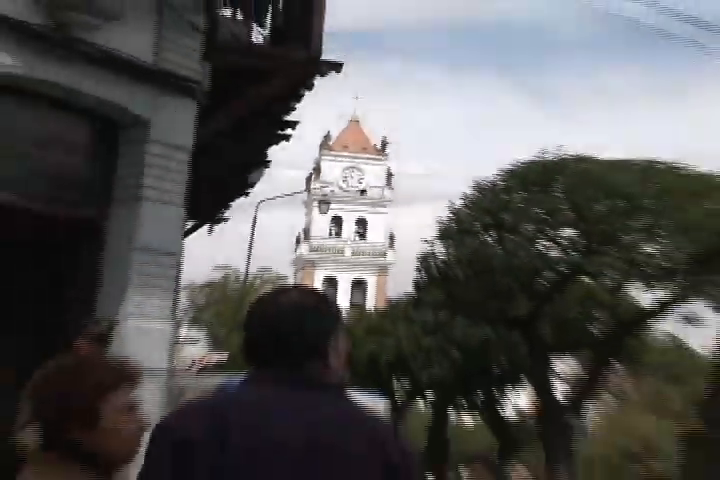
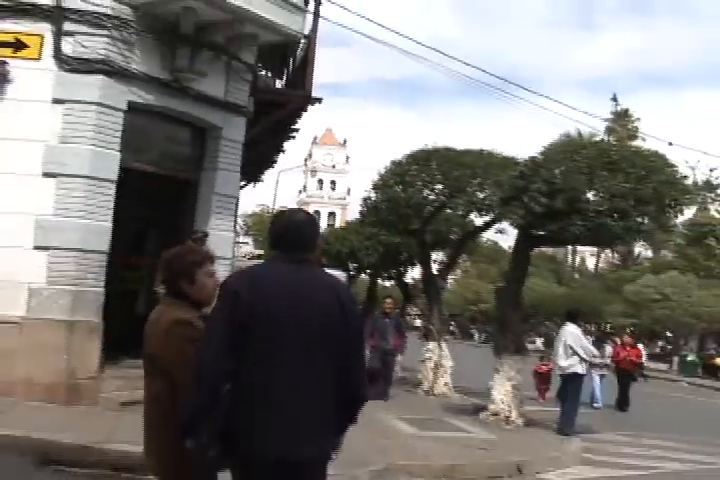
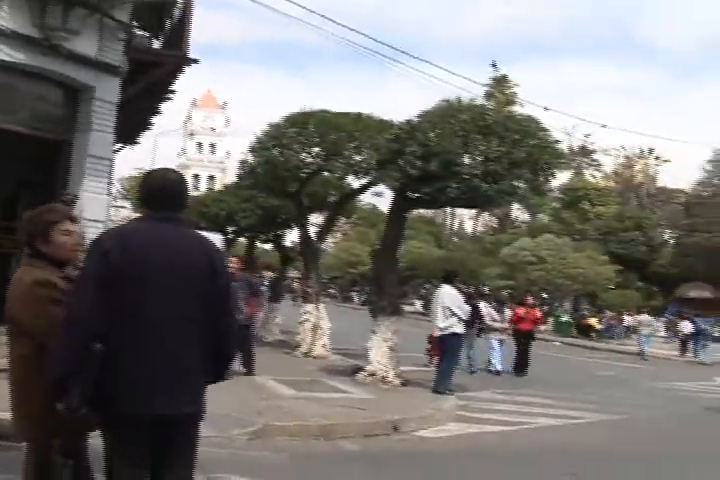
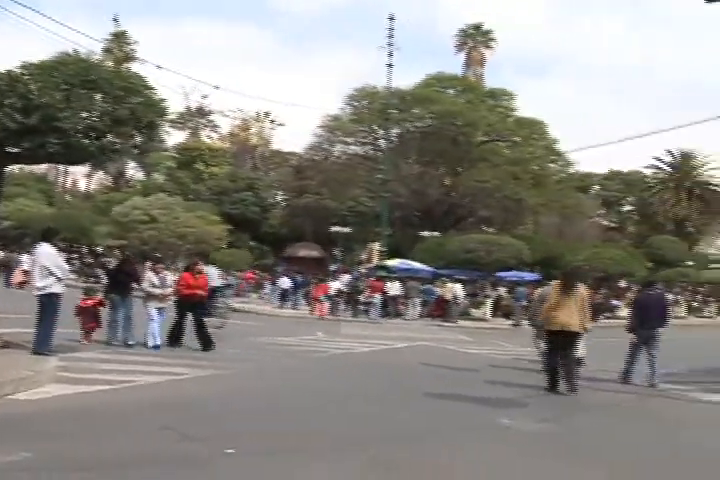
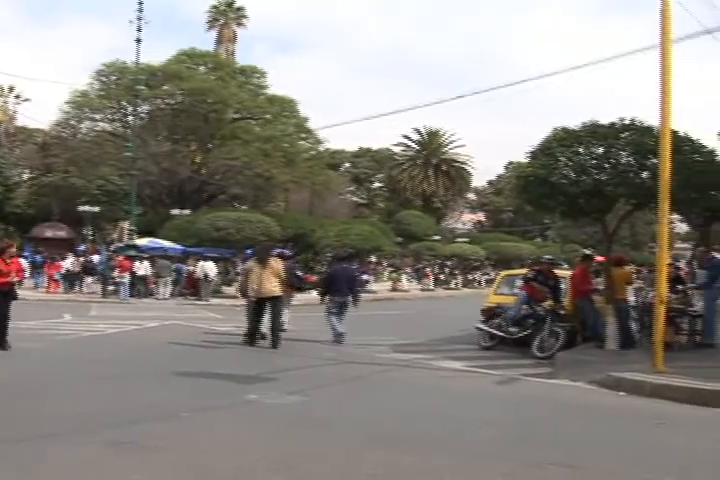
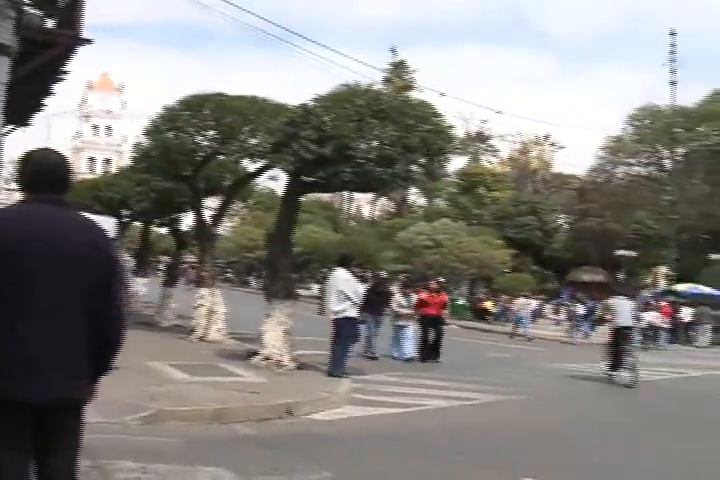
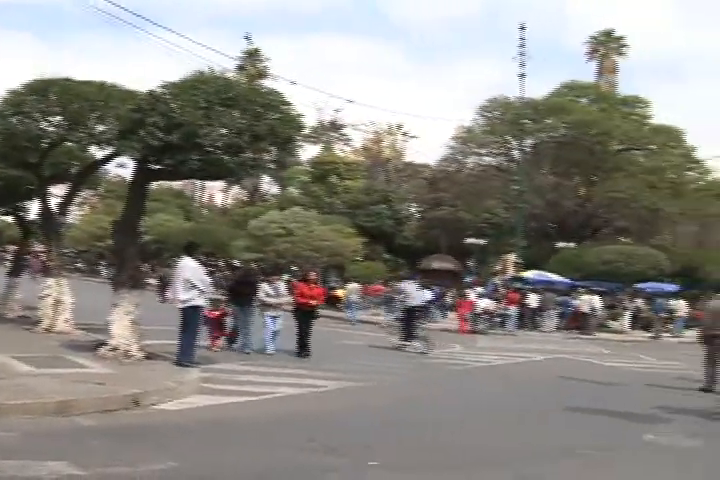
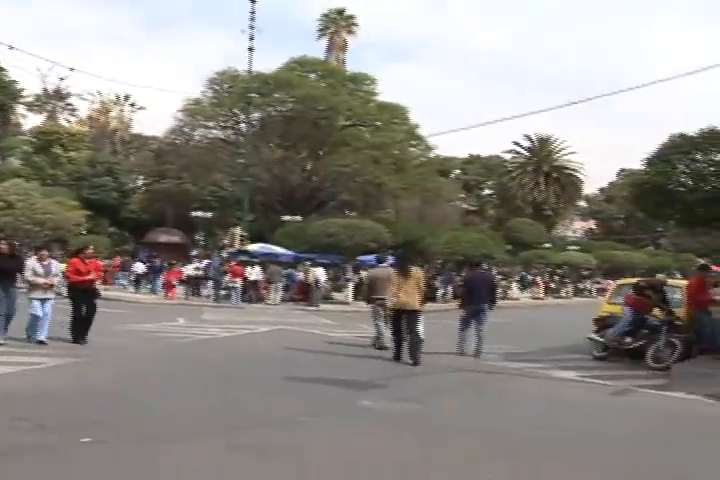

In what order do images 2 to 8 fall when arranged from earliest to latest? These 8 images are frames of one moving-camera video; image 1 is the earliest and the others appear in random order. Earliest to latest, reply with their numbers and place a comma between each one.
2, 3, 6, 7, 4, 8, 5
